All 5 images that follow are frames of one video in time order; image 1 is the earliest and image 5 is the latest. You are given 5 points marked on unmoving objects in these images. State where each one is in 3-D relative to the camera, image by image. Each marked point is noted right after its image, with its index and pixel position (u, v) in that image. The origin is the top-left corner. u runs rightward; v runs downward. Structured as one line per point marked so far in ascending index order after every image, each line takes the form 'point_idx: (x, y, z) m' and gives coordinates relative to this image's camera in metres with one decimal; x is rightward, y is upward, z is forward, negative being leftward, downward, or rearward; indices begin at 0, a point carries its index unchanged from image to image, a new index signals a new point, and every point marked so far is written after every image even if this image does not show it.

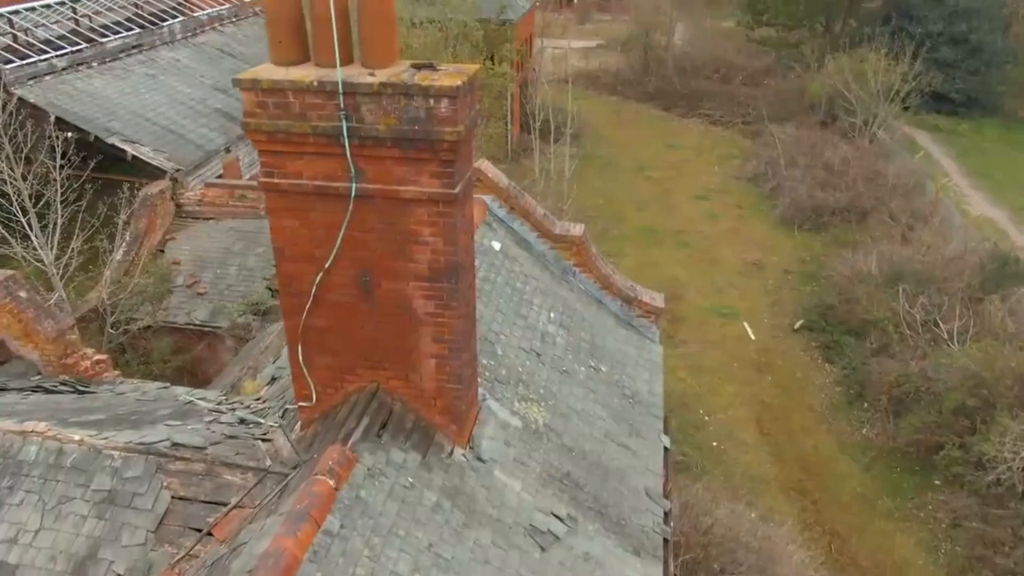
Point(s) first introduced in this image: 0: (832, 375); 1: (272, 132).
0: (+6.9, -1.9, +16.9) m
1: (-1.5, +1.0, +4.9) m
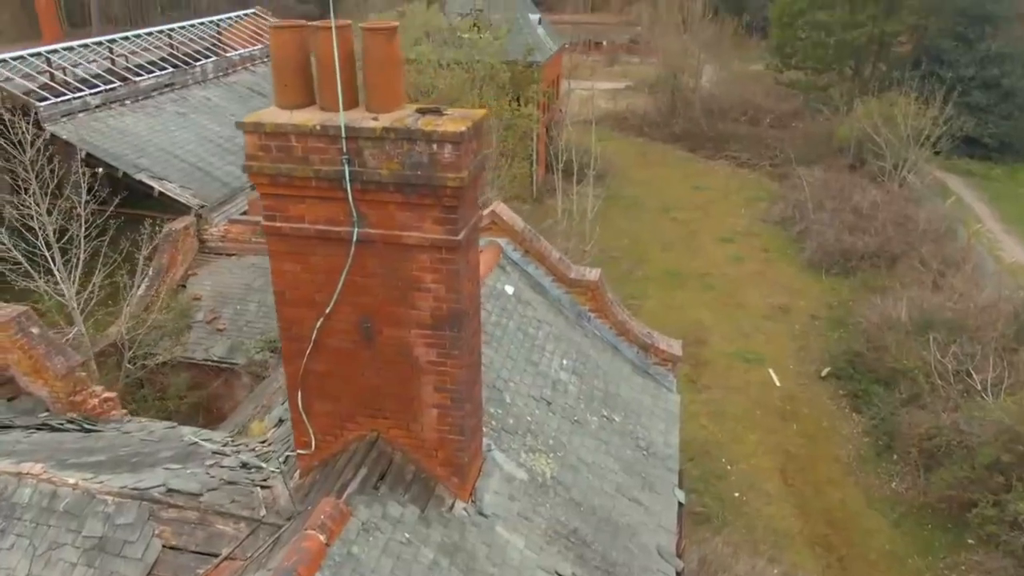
0: (+7.2, -2.8, +16.4) m
1: (-1.4, +0.7, +4.8) m
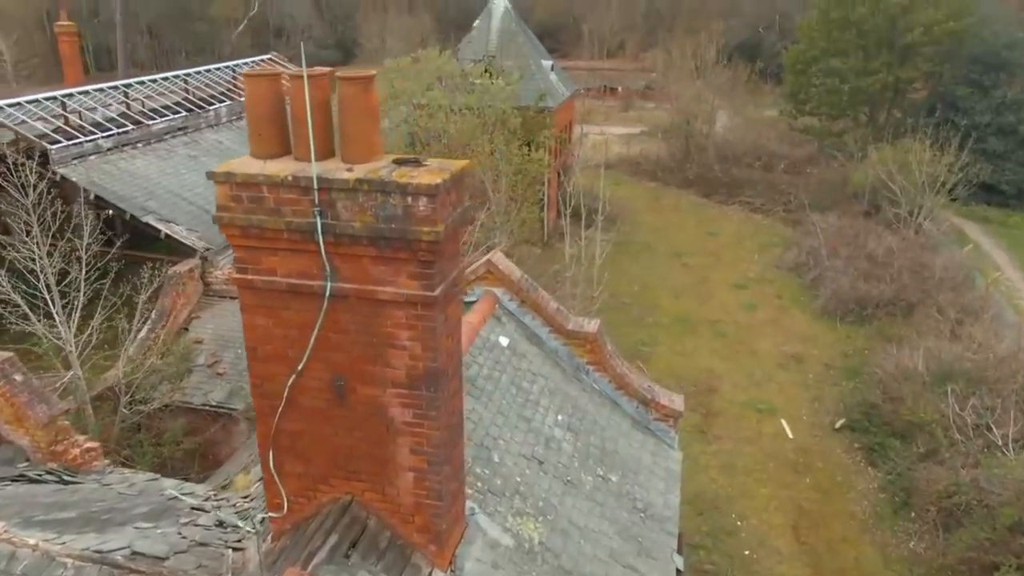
0: (+7.3, -3.9, +15.8) m
1: (-1.6, +0.4, +4.6) m
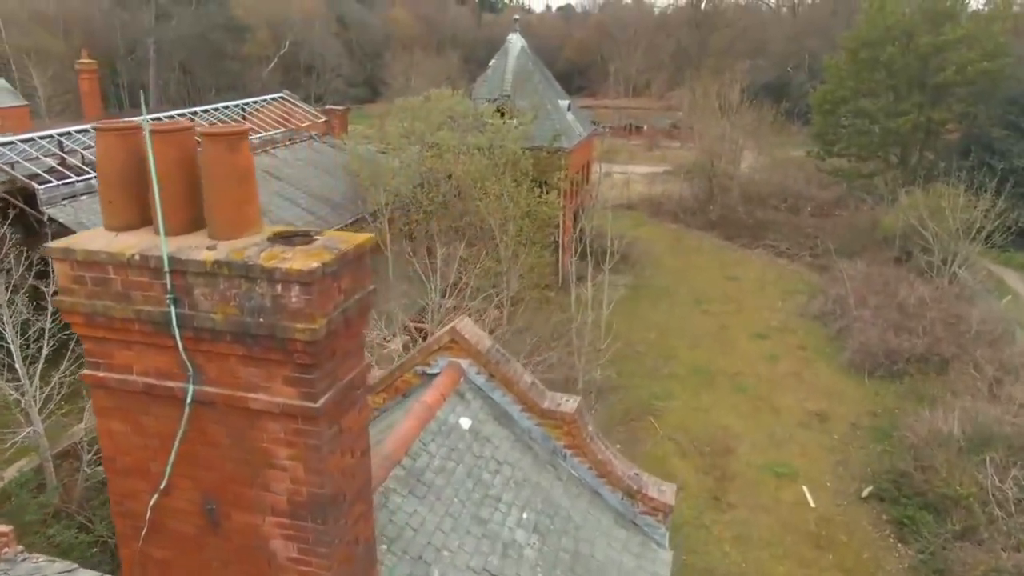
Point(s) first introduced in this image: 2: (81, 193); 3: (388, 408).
0: (+7.2, -4.9, +14.4) m
1: (-2.0, -0.1, +3.7) m
2: (-9.5, +2.1, +17.4) m
3: (-1.2, -1.2, +7.7) m
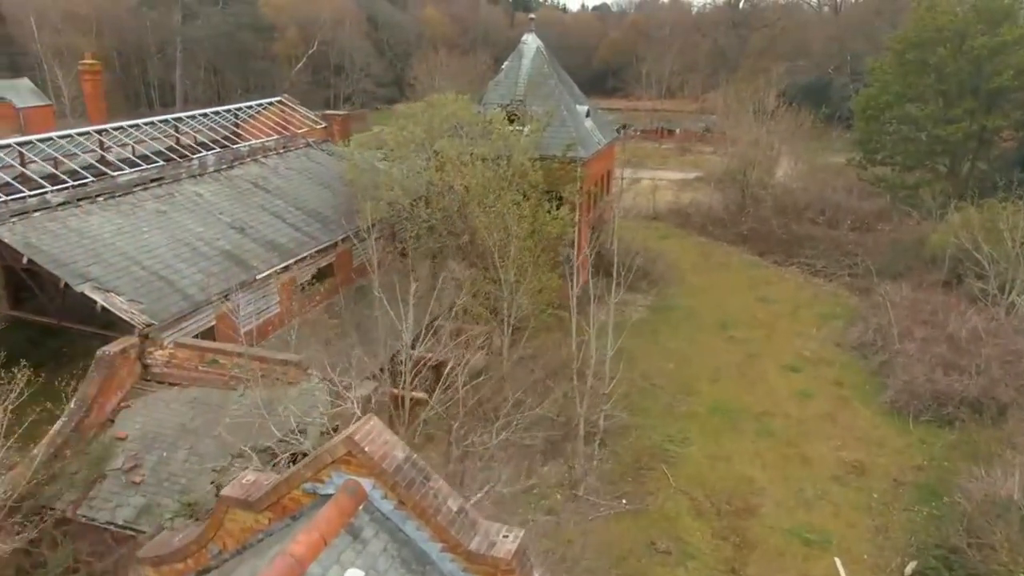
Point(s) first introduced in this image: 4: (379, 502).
0: (+6.9, -5.7, +12.1) m
1: (-2.7, -0.7, +1.9) m
2: (-9.6, +1.6, +15.8) m
3: (-1.8, -1.8, +5.8) m
4: (-0.9, -1.5, +5.5) m
